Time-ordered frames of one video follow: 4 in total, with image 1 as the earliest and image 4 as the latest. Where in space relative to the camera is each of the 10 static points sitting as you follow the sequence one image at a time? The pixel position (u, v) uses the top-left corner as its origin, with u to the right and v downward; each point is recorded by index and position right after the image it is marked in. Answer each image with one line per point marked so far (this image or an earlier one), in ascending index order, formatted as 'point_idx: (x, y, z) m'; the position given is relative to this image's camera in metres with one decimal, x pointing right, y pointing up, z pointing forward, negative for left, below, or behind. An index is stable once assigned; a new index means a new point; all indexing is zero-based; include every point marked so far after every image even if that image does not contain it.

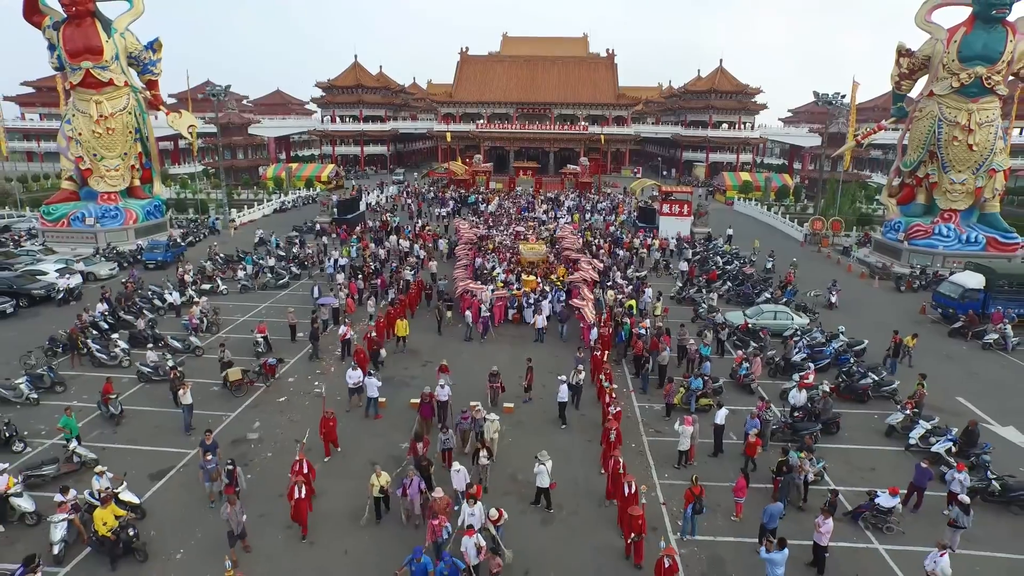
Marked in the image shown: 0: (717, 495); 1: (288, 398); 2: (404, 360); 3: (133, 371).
0: (+4.2, -4.3, +12.6) m
1: (-6.2, -3.1, +17.0) m
2: (-3.5, -2.3, +19.9) m
3: (-11.5, -2.6, +18.6) m
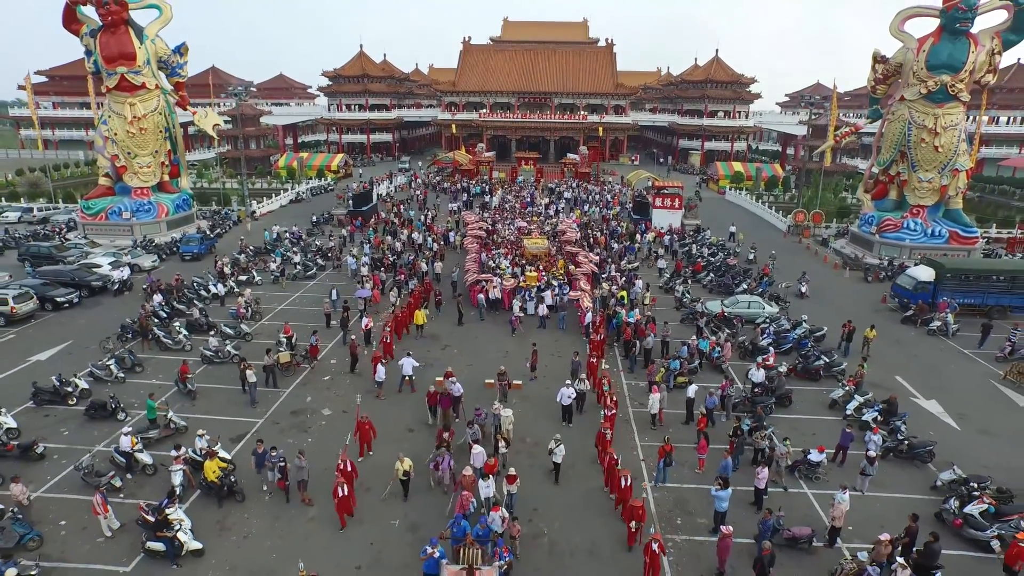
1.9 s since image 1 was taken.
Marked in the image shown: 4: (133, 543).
0: (+4.5, -4.3, +15.8) m
1: (-6.0, -2.9, +20.2) m
2: (-3.3, -2.1, +23.1) m
3: (-11.3, -2.4, +21.7) m
4: (-7.7, -5.2, +12.4) m
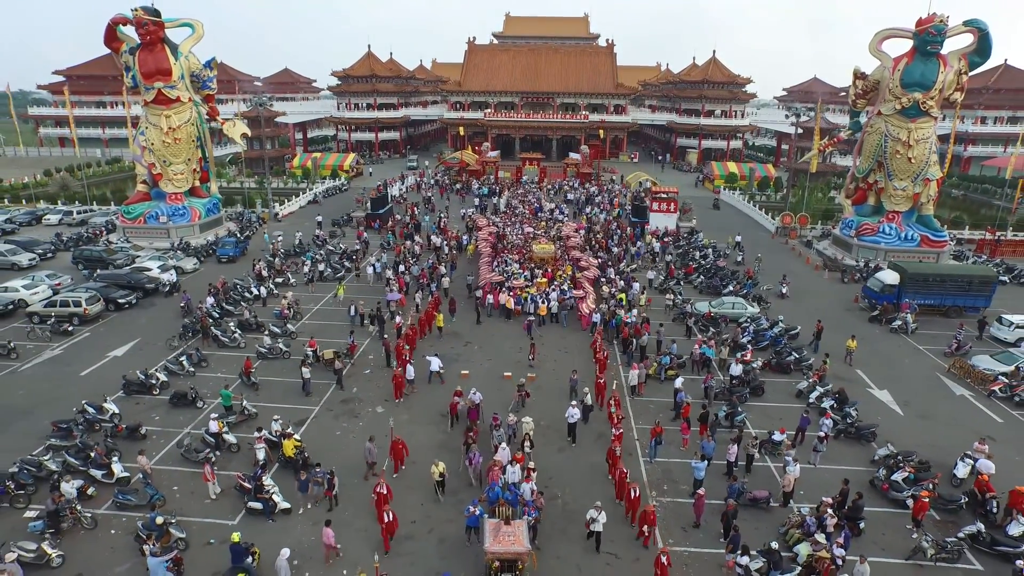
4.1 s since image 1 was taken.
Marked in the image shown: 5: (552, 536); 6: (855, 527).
0: (+5.0, -4.6, +19.1) m
1: (-5.4, -3.2, +23.5) m
2: (-2.7, -2.3, +26.3) m
3: (-10.7, -2.6, +25.0) m
4: (-7.2, -5.6, +15.7) m
5: (+1.0, -6.1, +15.0) m
6: (+7.9, -5.5, +14.1) m
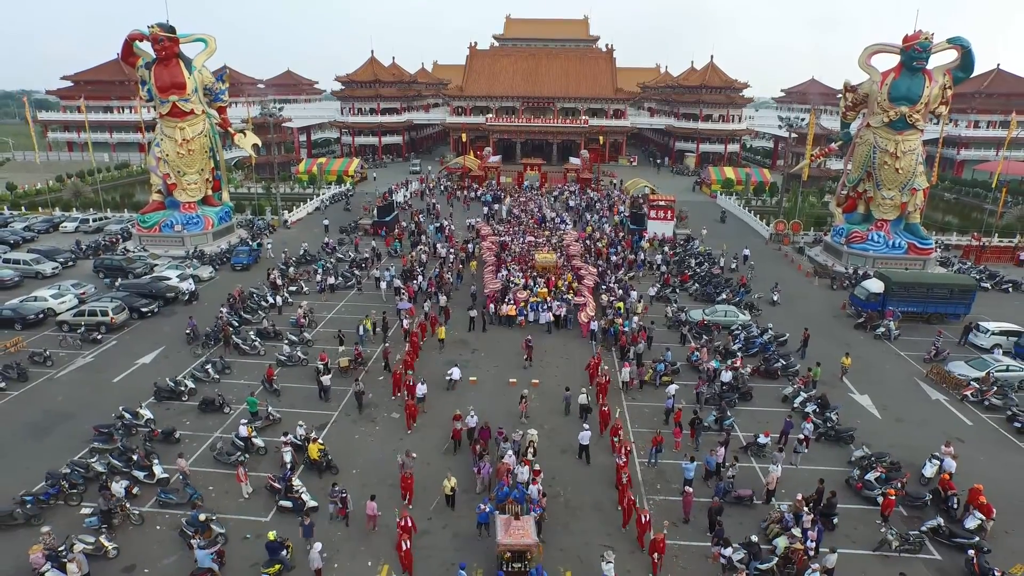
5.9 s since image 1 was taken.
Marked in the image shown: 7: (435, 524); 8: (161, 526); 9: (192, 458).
0: (+5.2, -5.1, +20.6) m
1: (-5.3, -3.6, +25.0) m
2: (-2.5, -2.7, +27.8) m
3: (-10.5, -3.1, +26.5) m
4: (-7.0, -6.1, +17.2) m
5: (+1.2, -6.6, +16.5) m
6: (+8.1, -6.0, +15.6) m
7: (-2.1, -6.5, +16.7) m
8: (-9.2, -6.2, +15.9) m
9: (-9.9, -5.3, +18.8) m
